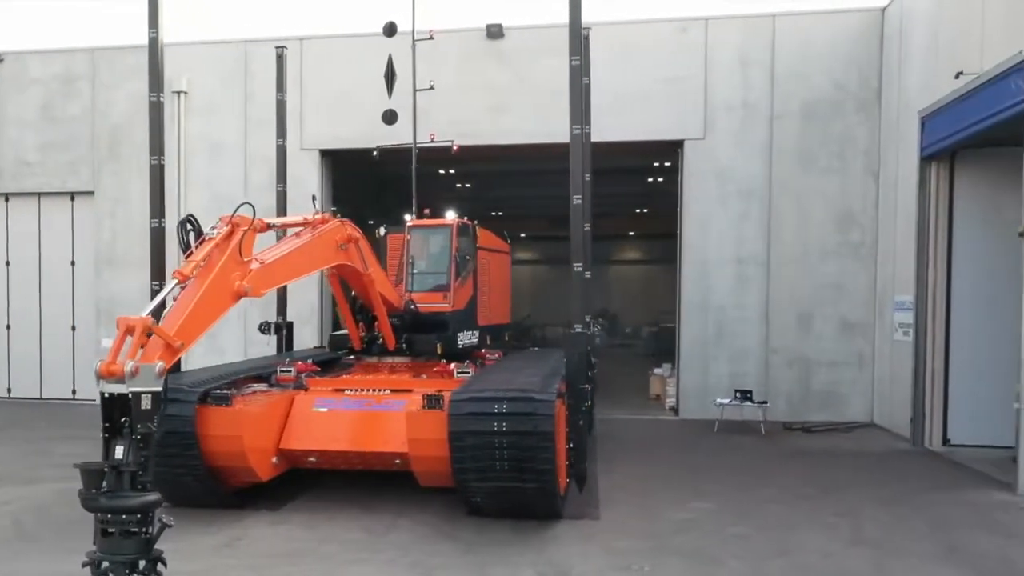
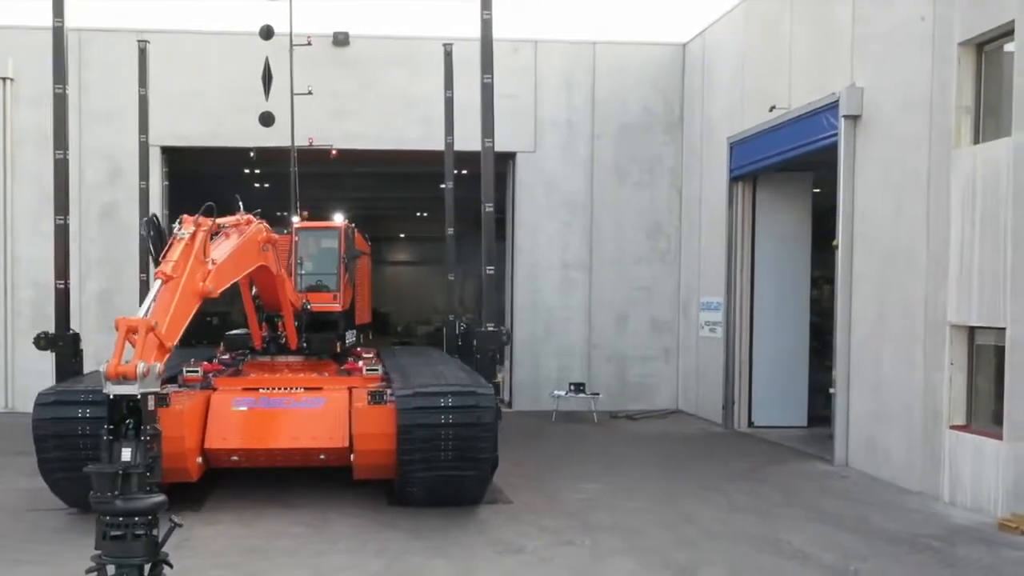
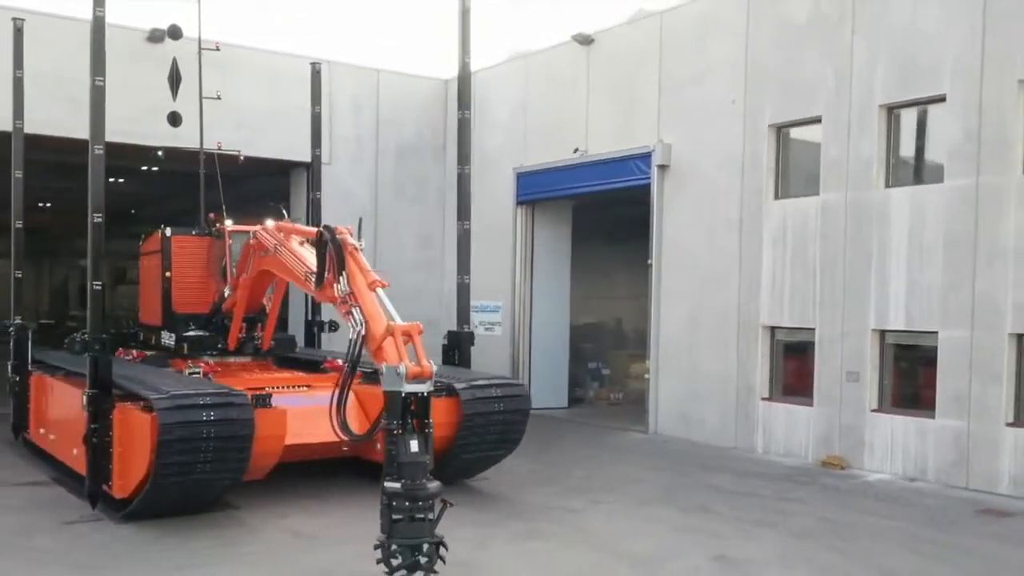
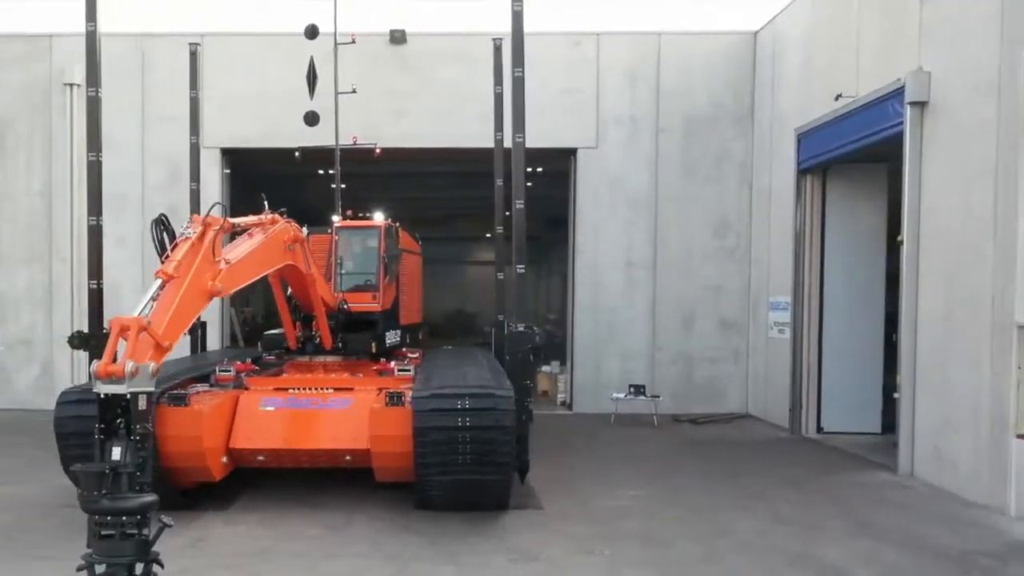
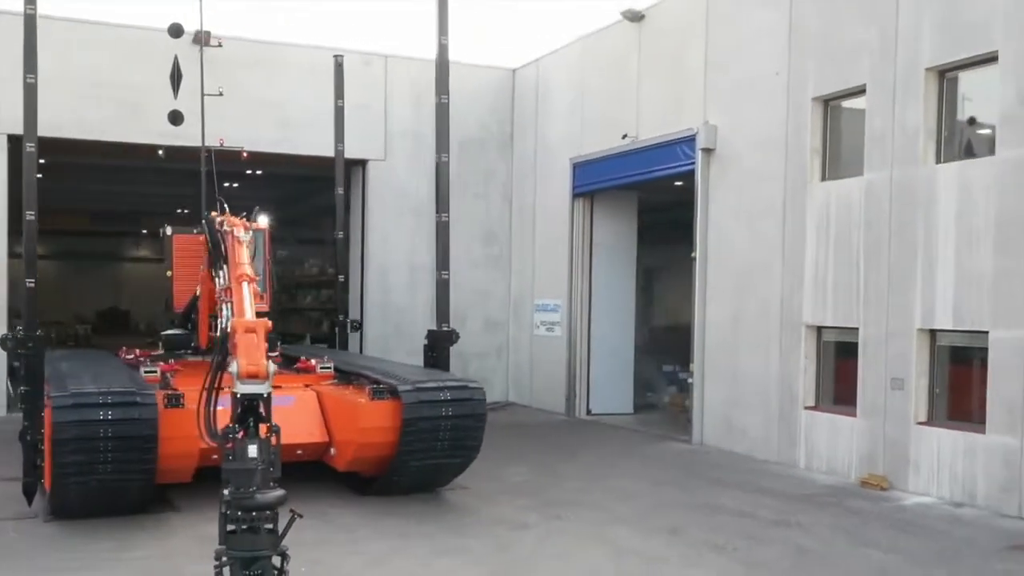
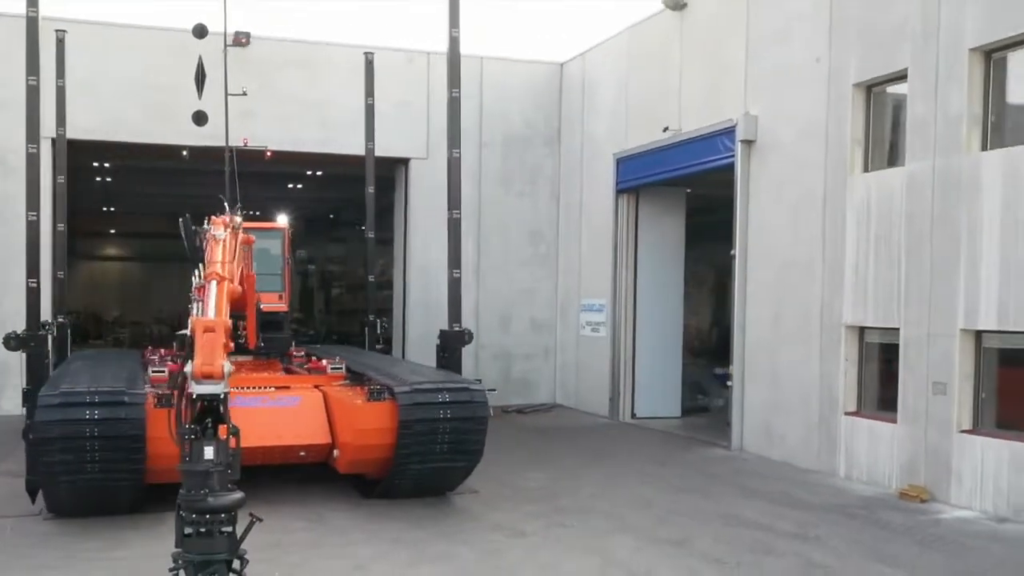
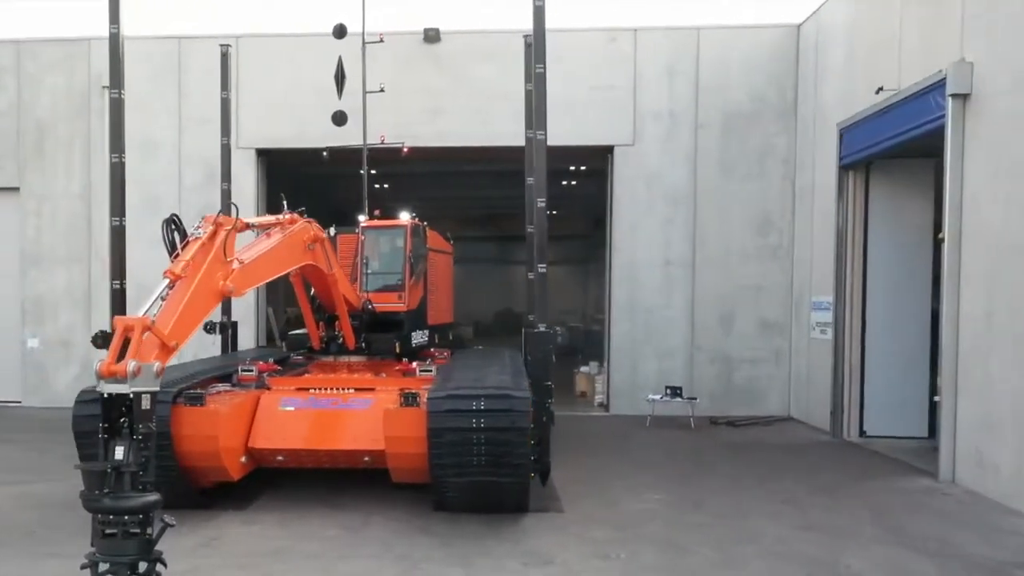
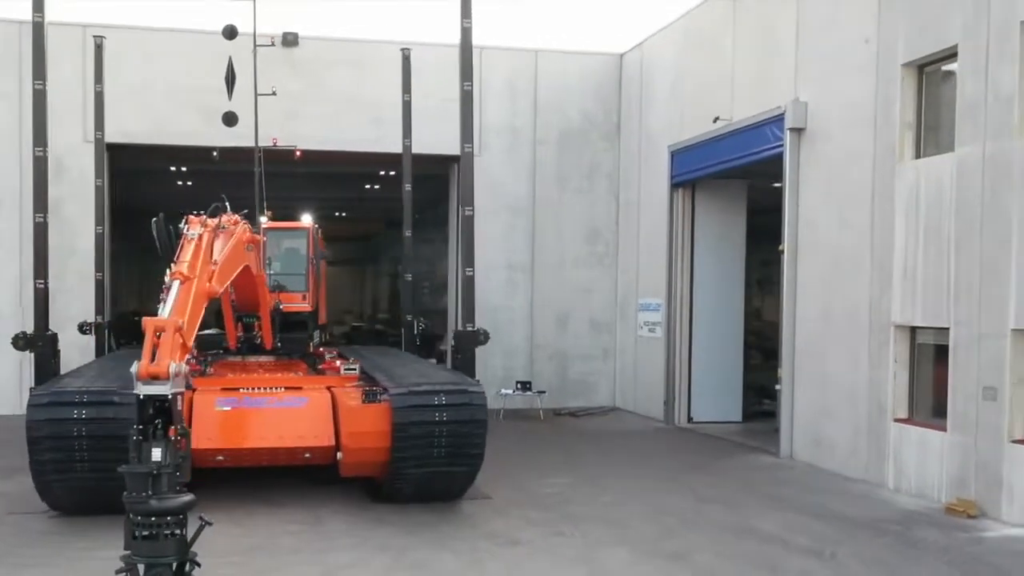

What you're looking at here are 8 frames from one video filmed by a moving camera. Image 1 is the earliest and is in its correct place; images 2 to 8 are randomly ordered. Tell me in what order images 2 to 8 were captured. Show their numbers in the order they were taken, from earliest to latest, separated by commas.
7, 4, 2, 8, 6, 5, 3
